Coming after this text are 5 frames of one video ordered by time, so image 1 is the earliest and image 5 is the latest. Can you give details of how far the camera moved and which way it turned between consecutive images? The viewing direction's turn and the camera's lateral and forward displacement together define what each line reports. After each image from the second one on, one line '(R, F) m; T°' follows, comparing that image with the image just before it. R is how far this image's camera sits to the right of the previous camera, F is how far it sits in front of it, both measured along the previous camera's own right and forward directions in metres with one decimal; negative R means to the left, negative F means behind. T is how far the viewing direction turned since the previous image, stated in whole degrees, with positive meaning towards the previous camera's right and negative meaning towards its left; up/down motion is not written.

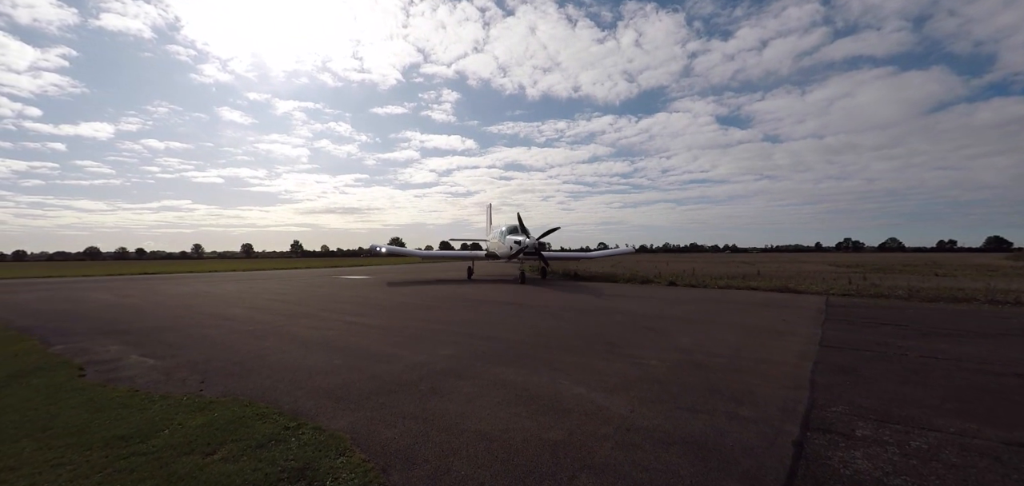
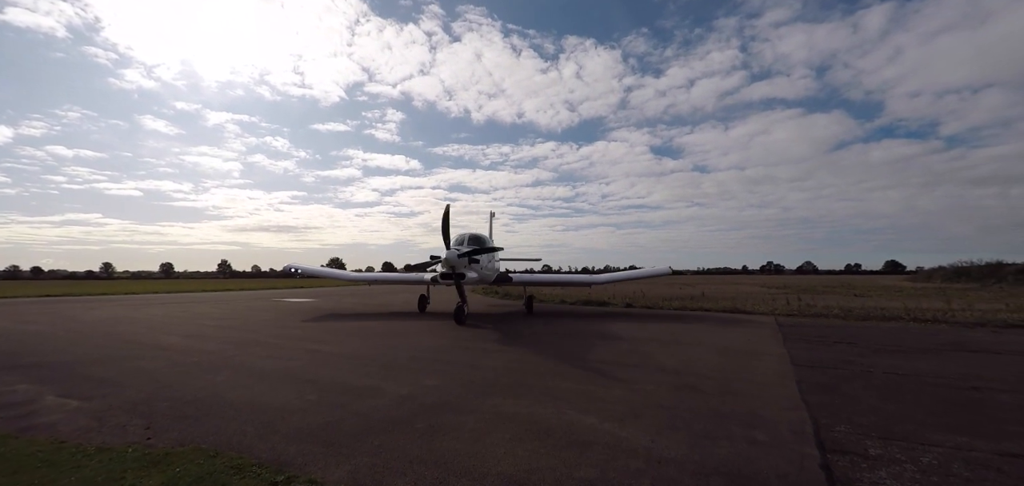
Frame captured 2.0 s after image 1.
(-0.4, +0.2) m; +7°
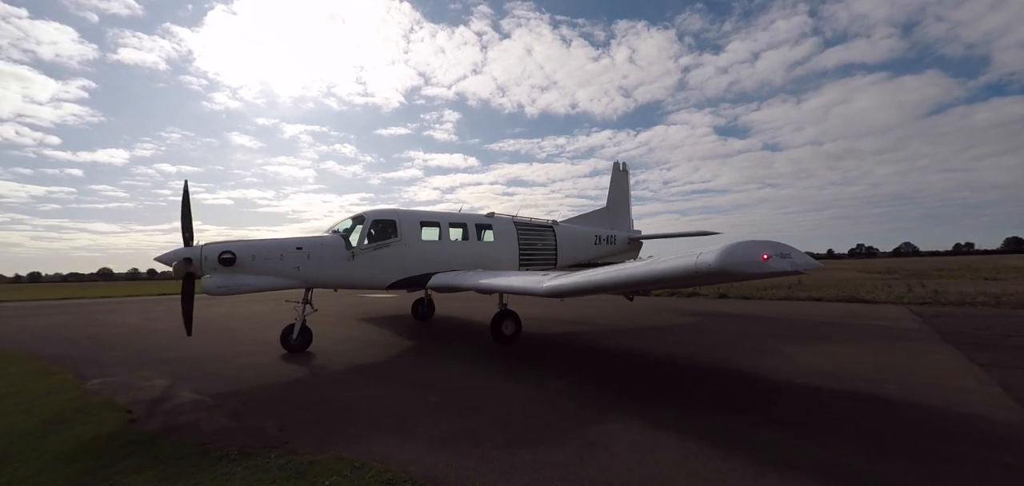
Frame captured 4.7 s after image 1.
(-0.6, +0.3) m; -8°
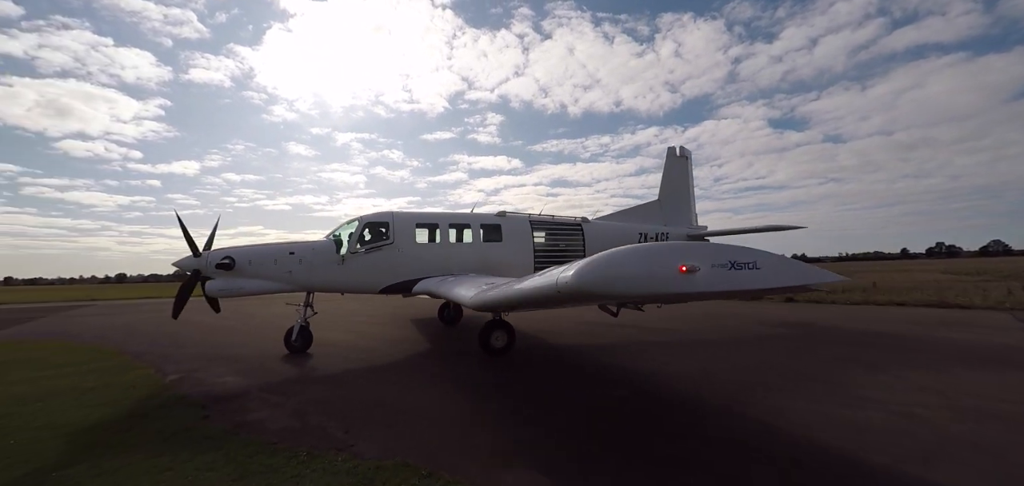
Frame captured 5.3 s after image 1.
(-0.3, +0.2) m; -6°
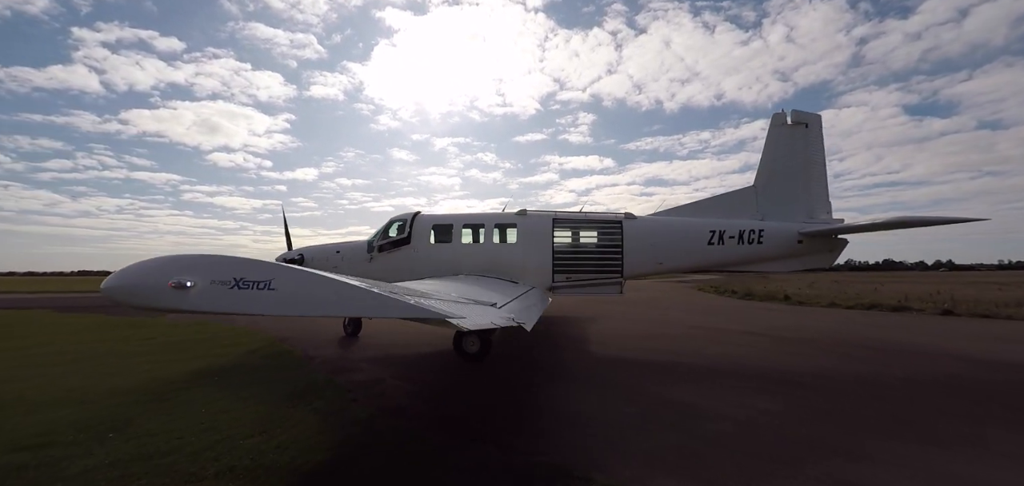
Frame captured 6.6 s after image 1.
(-1.2, -0.2) m; -11°
